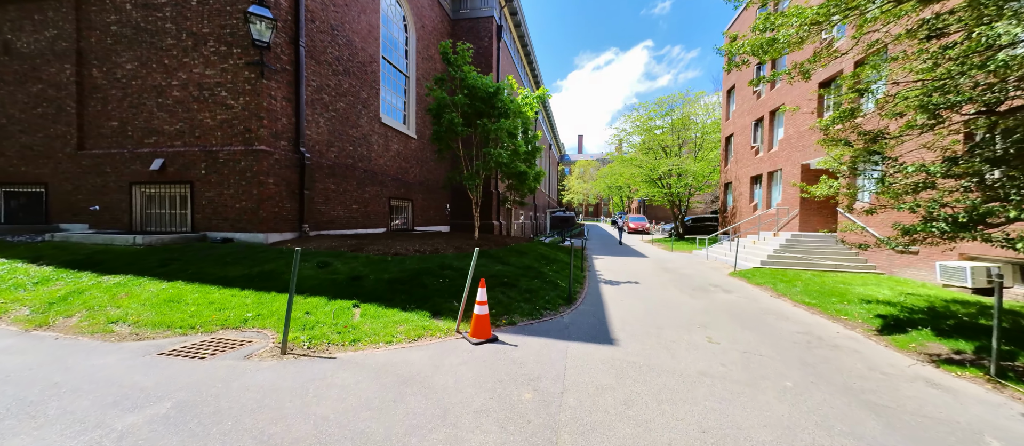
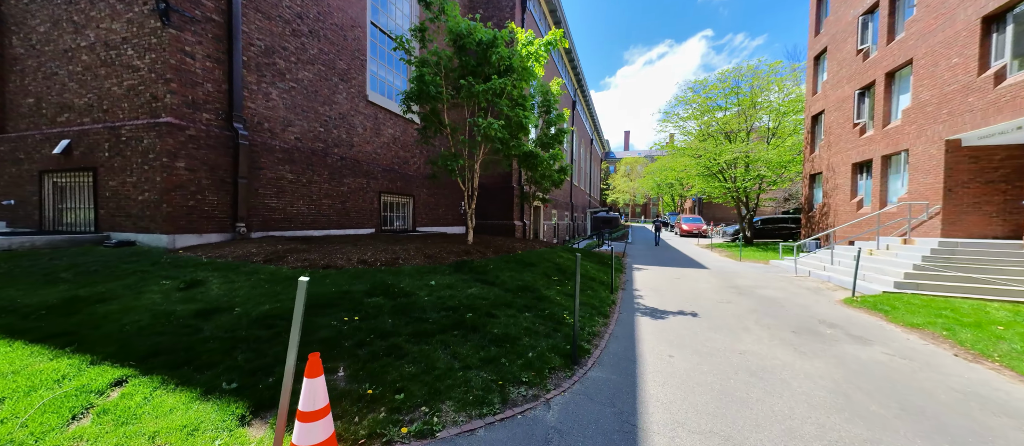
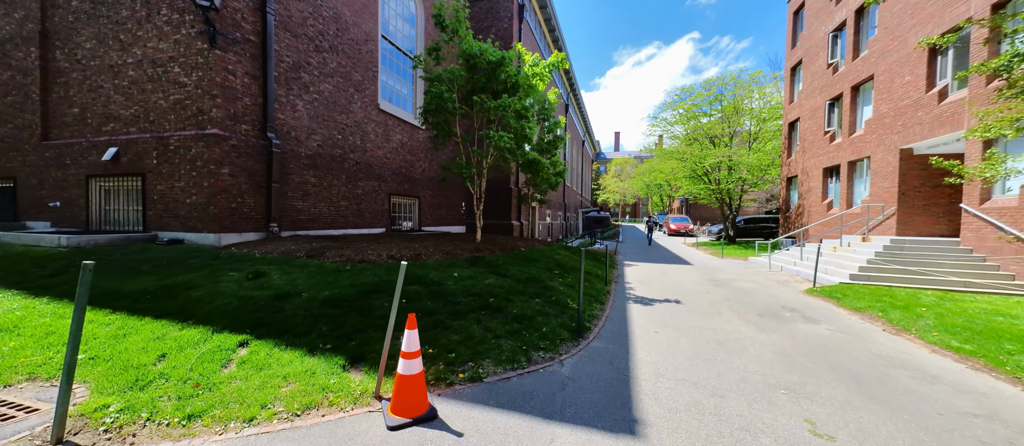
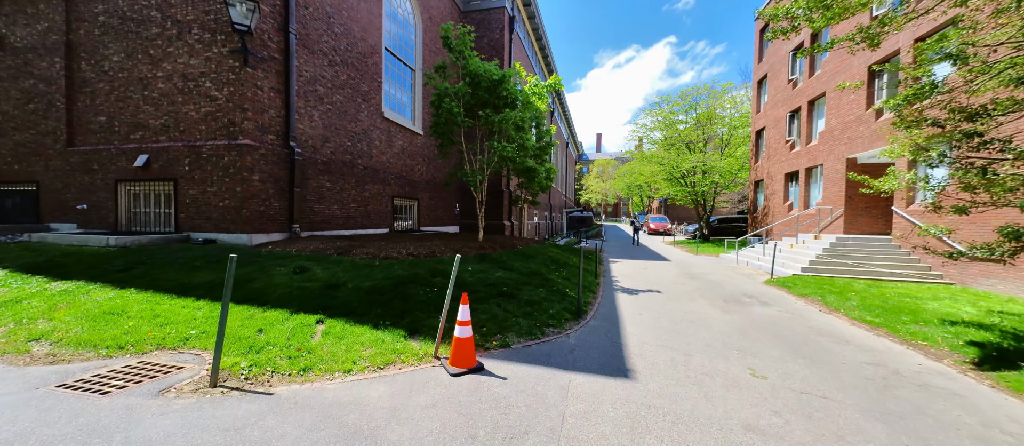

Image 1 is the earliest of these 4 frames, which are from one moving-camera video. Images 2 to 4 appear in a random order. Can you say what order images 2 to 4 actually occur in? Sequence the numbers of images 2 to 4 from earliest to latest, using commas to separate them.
4, 3, 2
